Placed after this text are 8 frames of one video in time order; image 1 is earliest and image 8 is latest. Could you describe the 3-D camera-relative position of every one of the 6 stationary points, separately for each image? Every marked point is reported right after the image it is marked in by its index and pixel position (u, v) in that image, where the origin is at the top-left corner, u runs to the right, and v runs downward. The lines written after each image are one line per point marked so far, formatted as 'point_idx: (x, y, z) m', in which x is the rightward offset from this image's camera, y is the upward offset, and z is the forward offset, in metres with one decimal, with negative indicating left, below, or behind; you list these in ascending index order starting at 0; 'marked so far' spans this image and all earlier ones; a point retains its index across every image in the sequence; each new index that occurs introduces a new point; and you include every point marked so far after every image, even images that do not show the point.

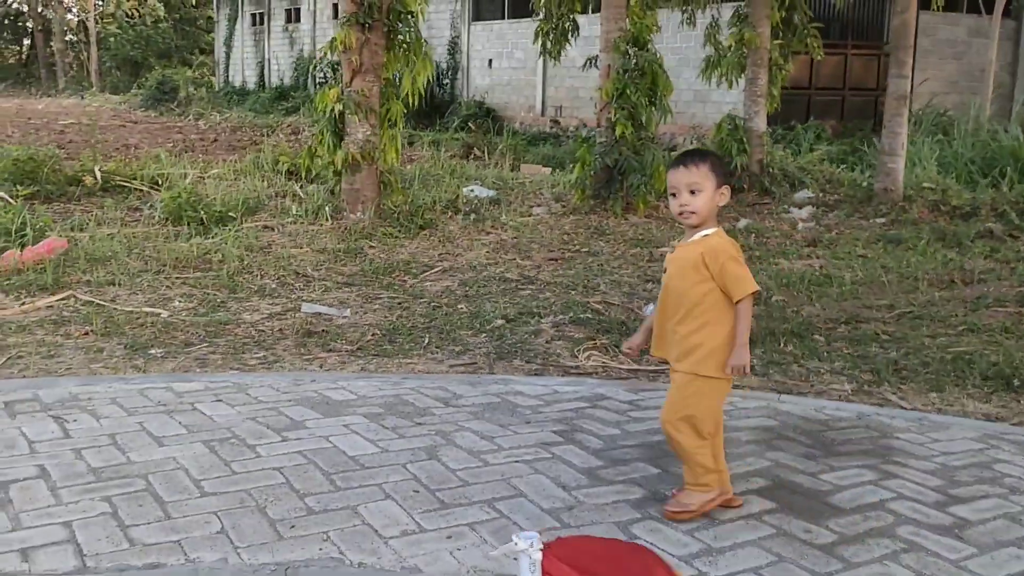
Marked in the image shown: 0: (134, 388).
0: (-1.2, -0.3, +3.7) m
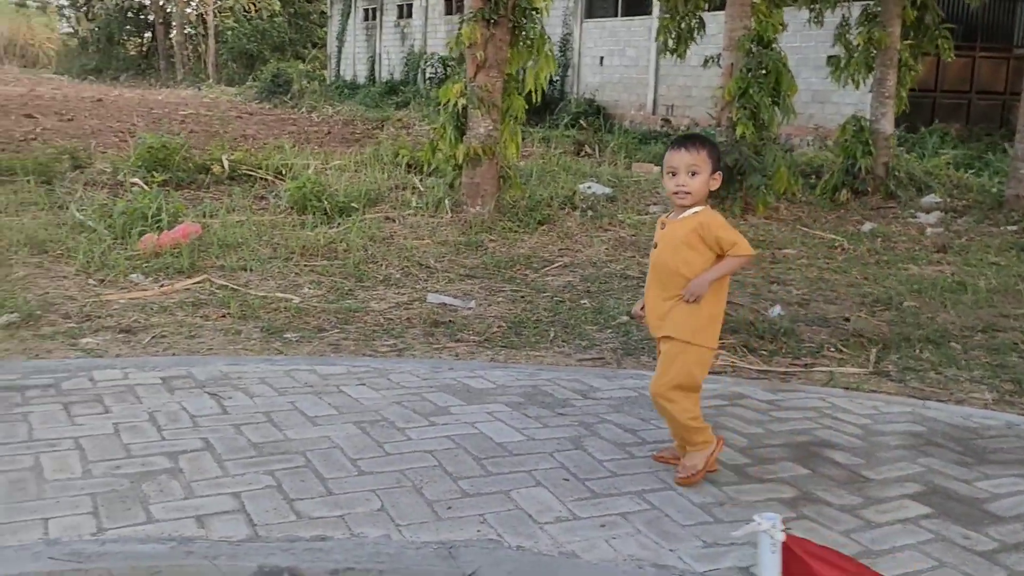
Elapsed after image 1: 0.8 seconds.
0: (-0.8, -0.3, +3.8) m
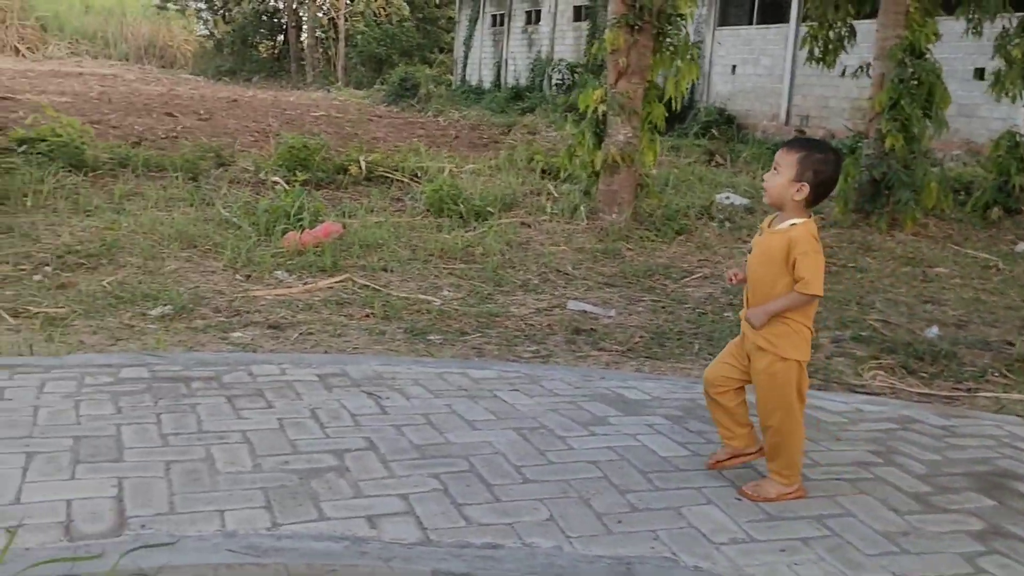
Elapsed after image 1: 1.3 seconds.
0: (-0.3, -0.3, +3.8) m
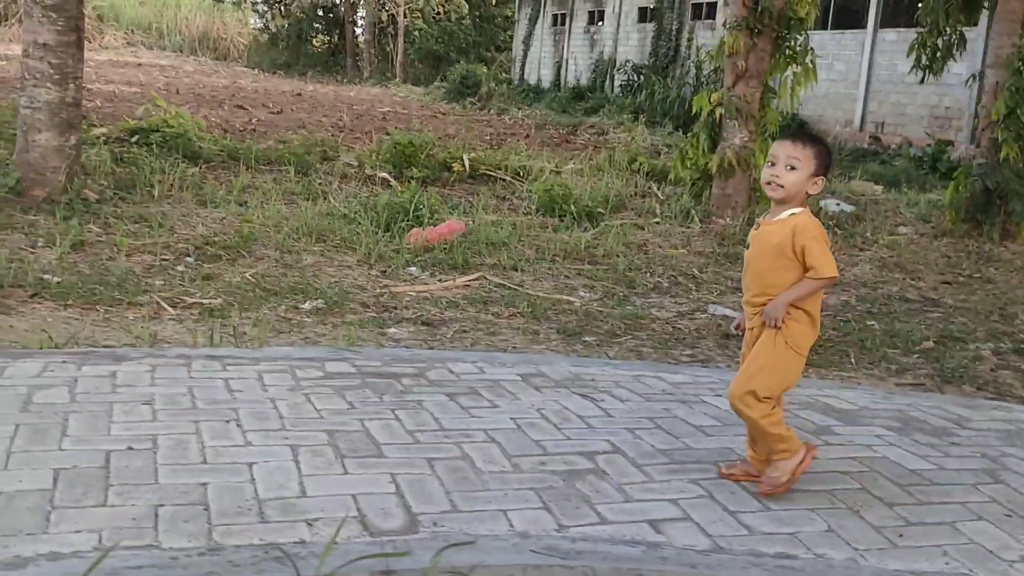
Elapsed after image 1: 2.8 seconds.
0: (+0.4, -0.3, +3.8) m
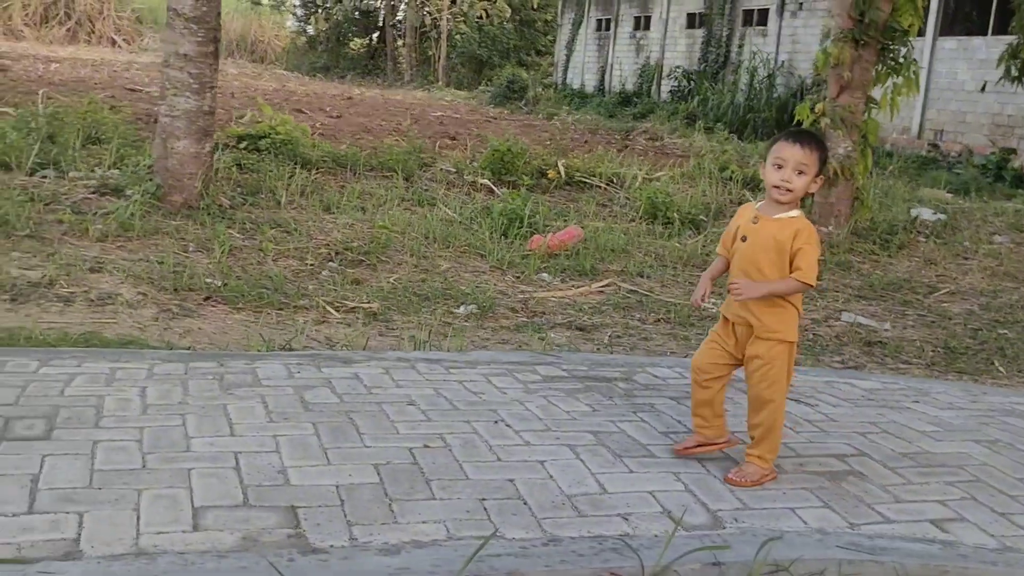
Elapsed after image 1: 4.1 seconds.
0: (+1.1, -0.3, +3.9) m
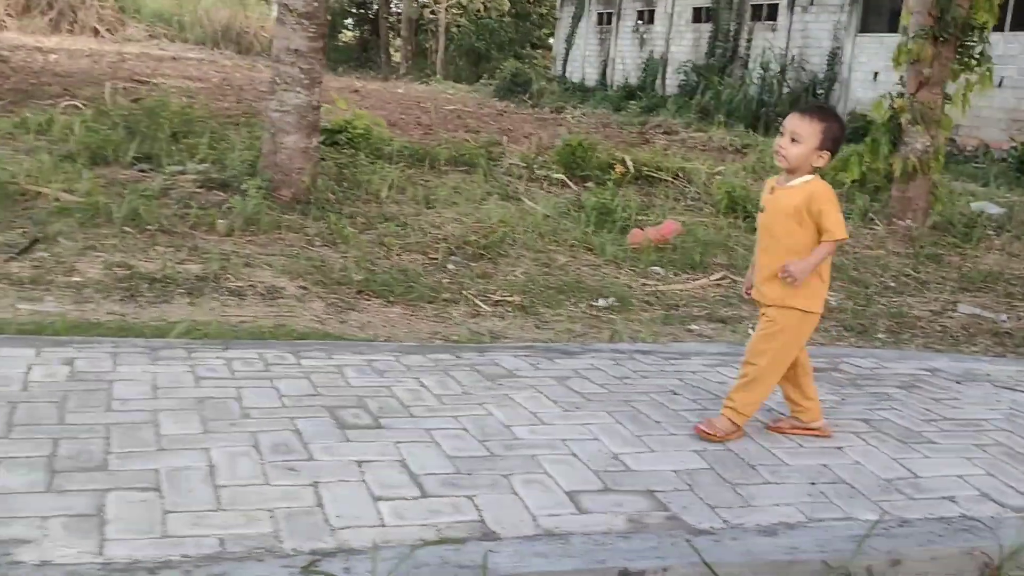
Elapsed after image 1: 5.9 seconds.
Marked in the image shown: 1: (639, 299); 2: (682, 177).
0: (+1.8, -0.3, +4.1) m
1: (+0.7, -0.1, +5.9) m
2: (+1.5, +1.0, +10.0) m
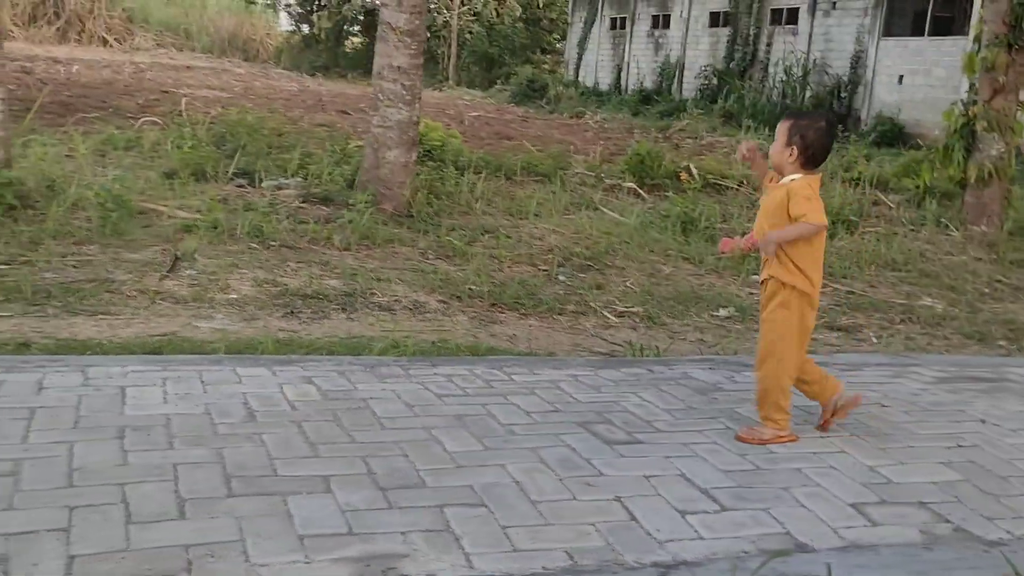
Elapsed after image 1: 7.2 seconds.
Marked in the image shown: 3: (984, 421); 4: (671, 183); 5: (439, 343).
0: (+2.5, -0.3, +4.2) m
1: (+1.3, -0.1, +6.0) m
2: (+2.2, +0.9, +10.1) m
3: (+1.4, -0.4, +3.3) m
4: (+1.4, +0.9, +9.8) m
5: (-0.3, -0.2, +4.4) m
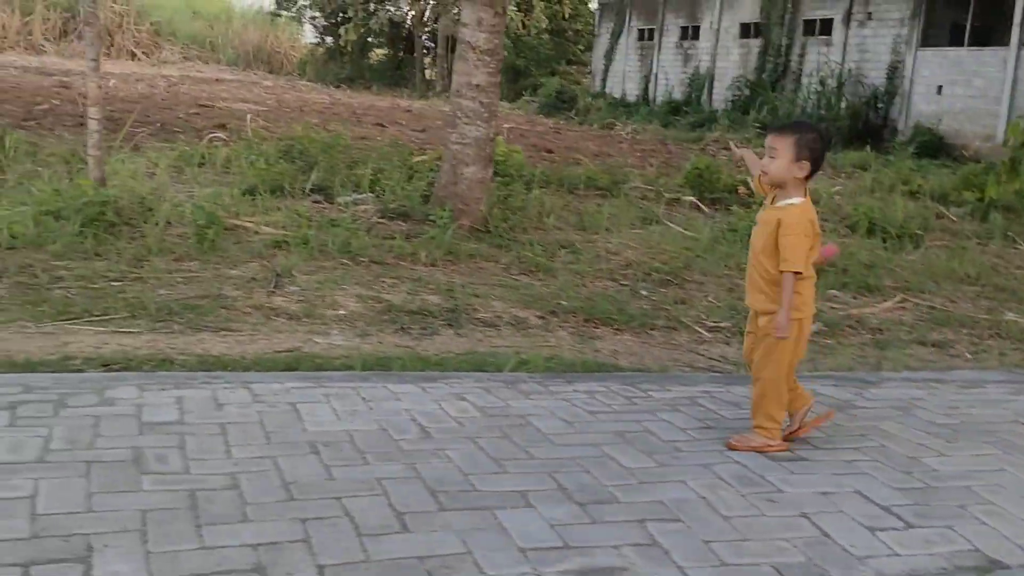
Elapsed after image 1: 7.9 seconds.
0: (+2.9, -0.4, +4.2) m
1: (+1.8, -0.2, +6.1) m
2: (+2.7, +0.8, +10.2) m
3: (+1.8, -0.4, +3.3) m
4: (+1.9, +0.8, +9.9) m
5: (+0.2, -0.3, +4.5) m
